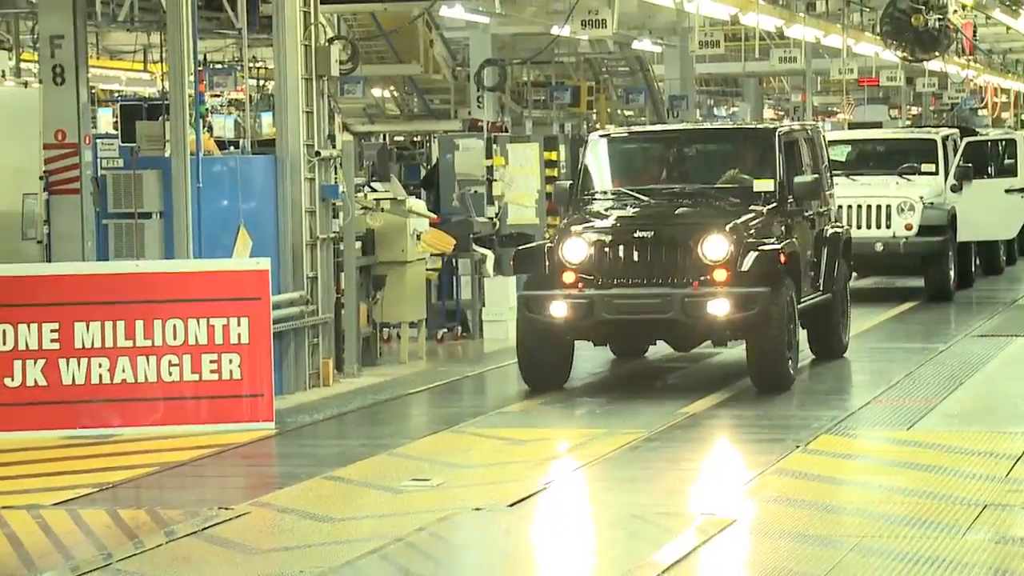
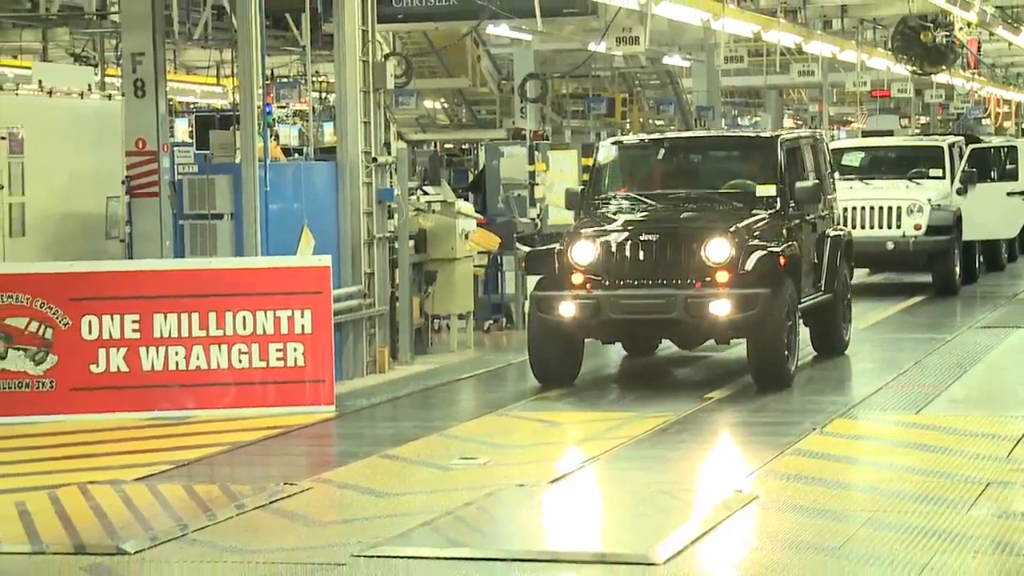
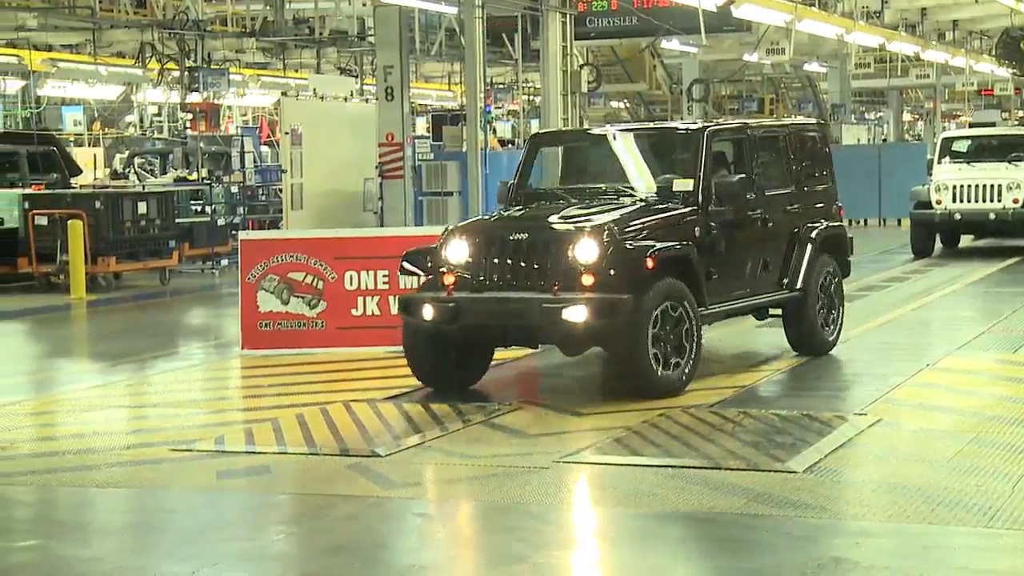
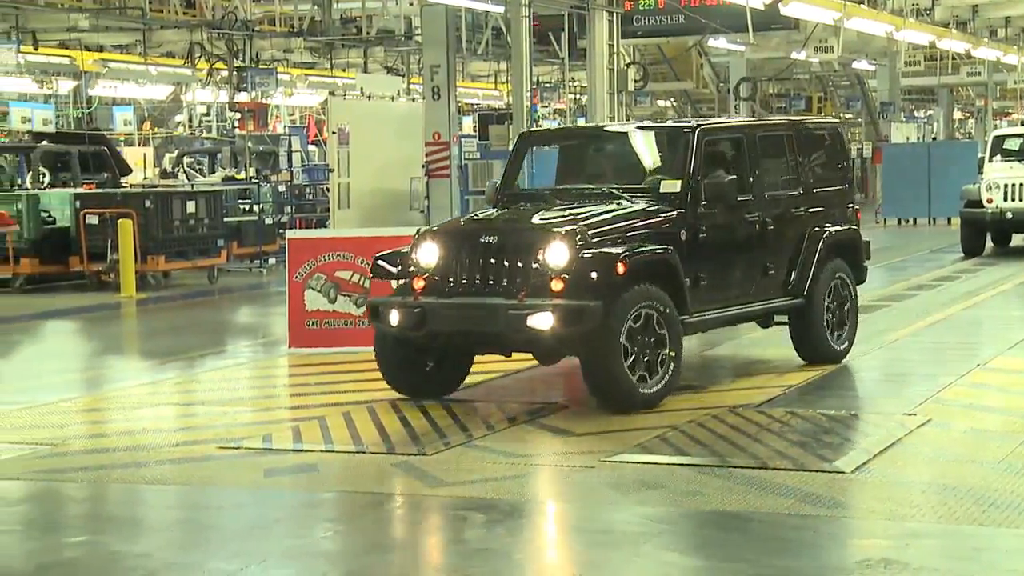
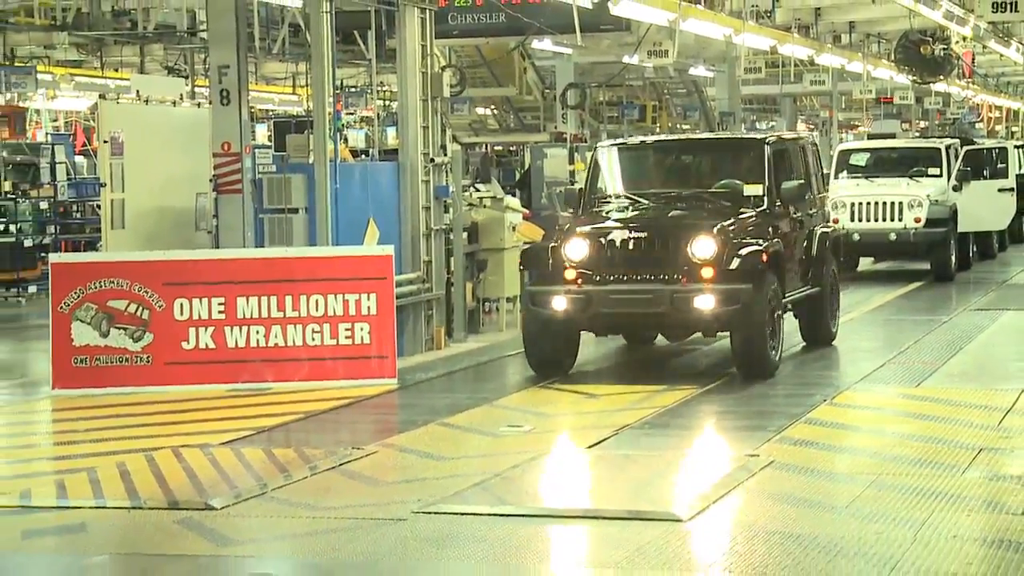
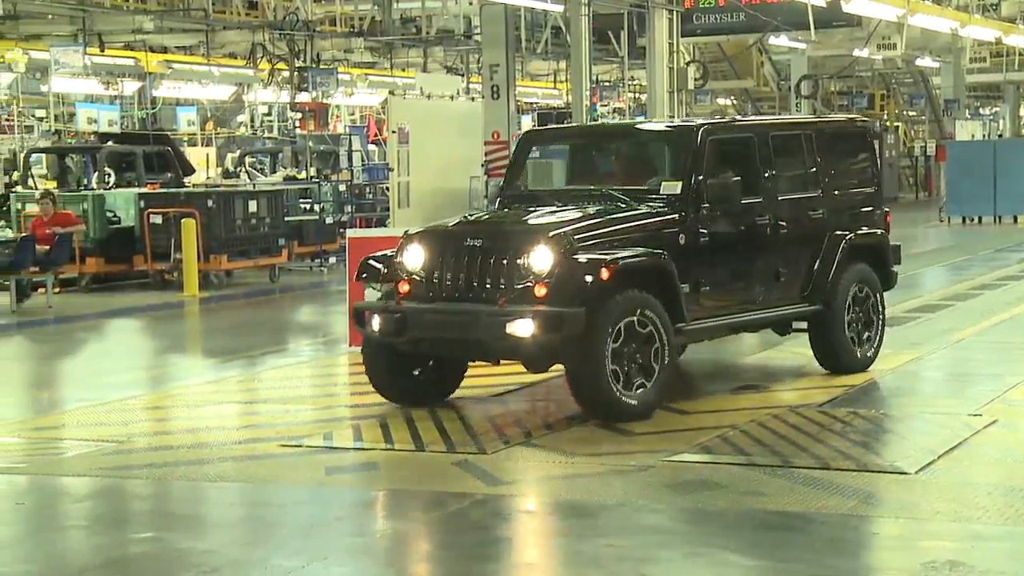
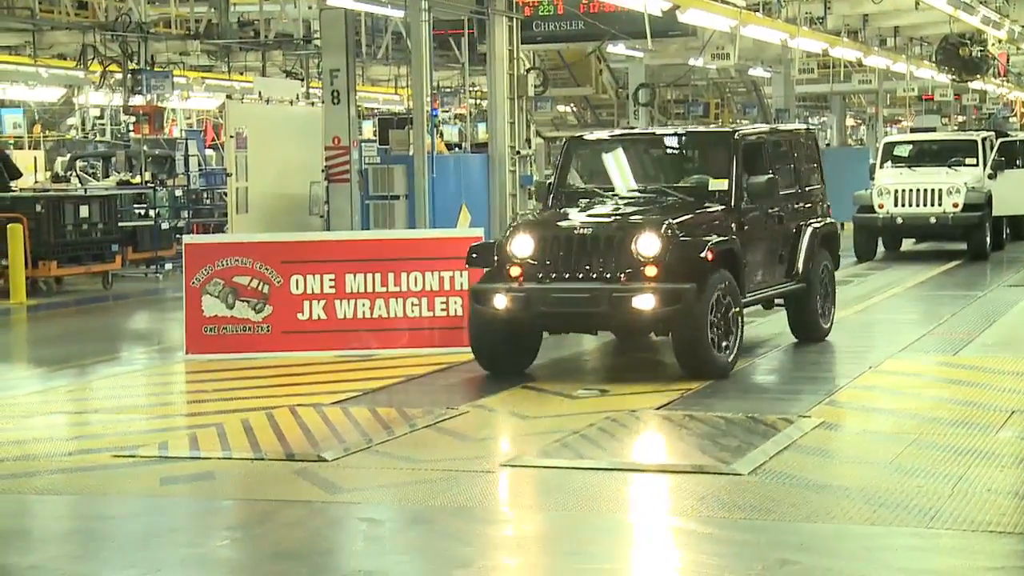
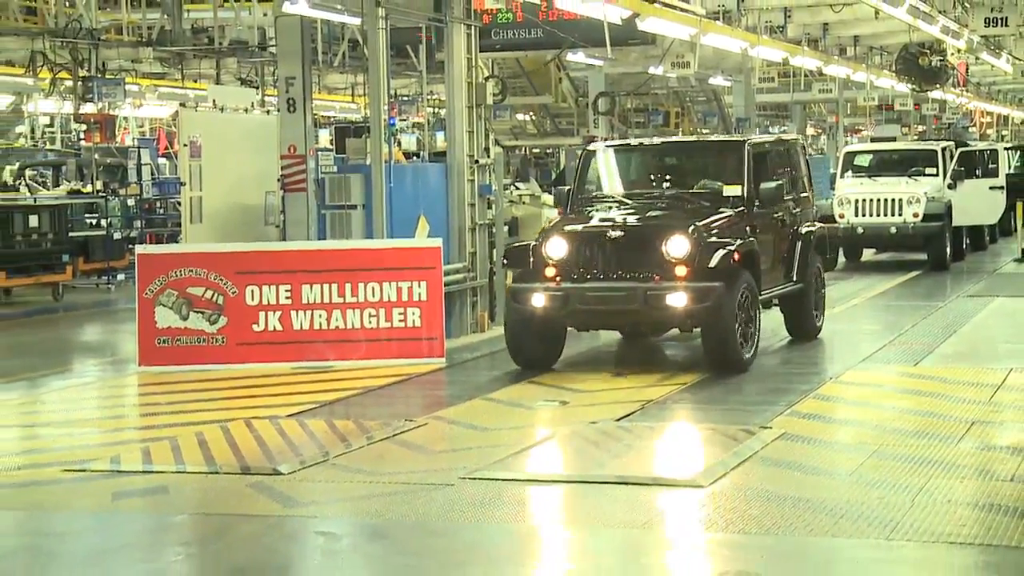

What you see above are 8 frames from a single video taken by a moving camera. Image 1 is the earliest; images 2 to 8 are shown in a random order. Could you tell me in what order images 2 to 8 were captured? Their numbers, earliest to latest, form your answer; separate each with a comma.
2, 5, 8, 7, 3, 4, 6
